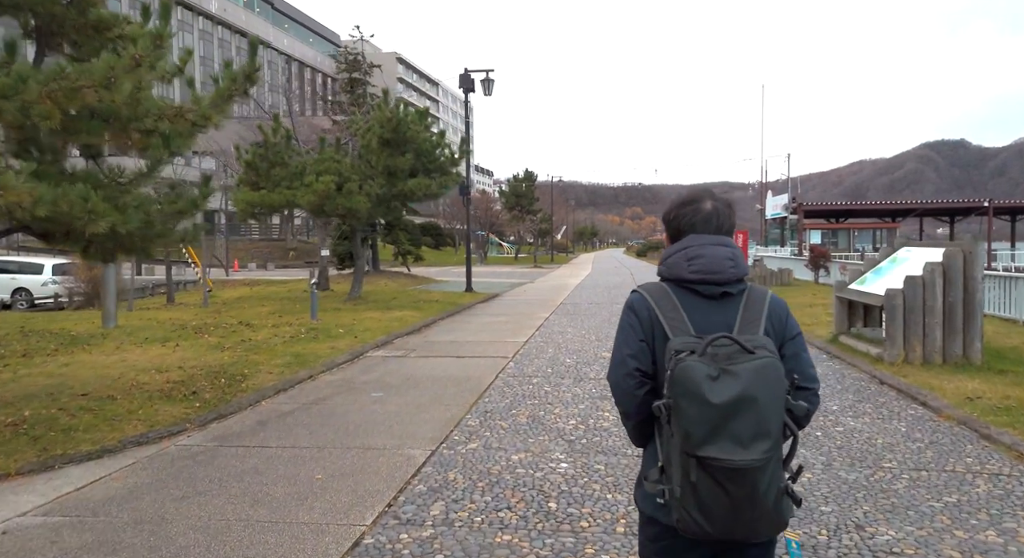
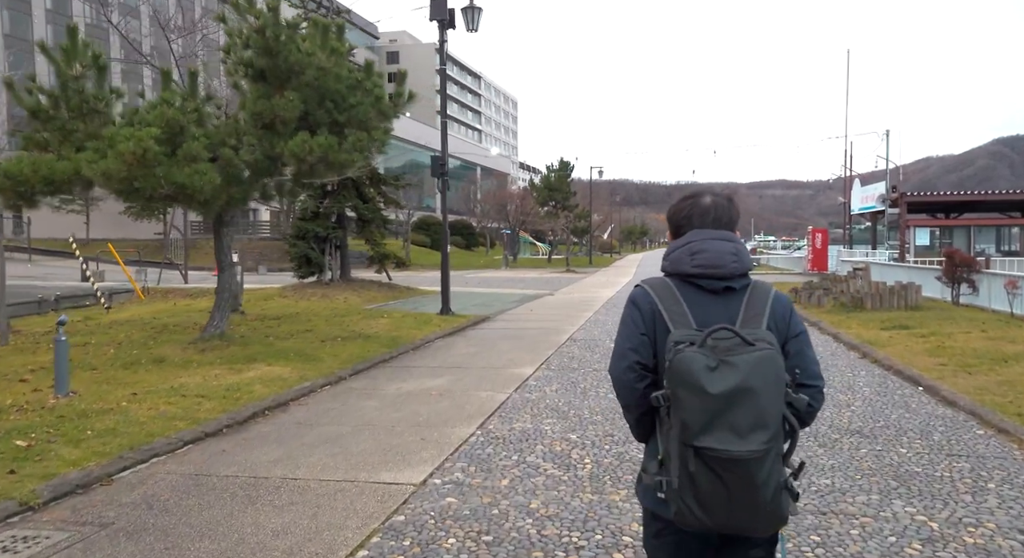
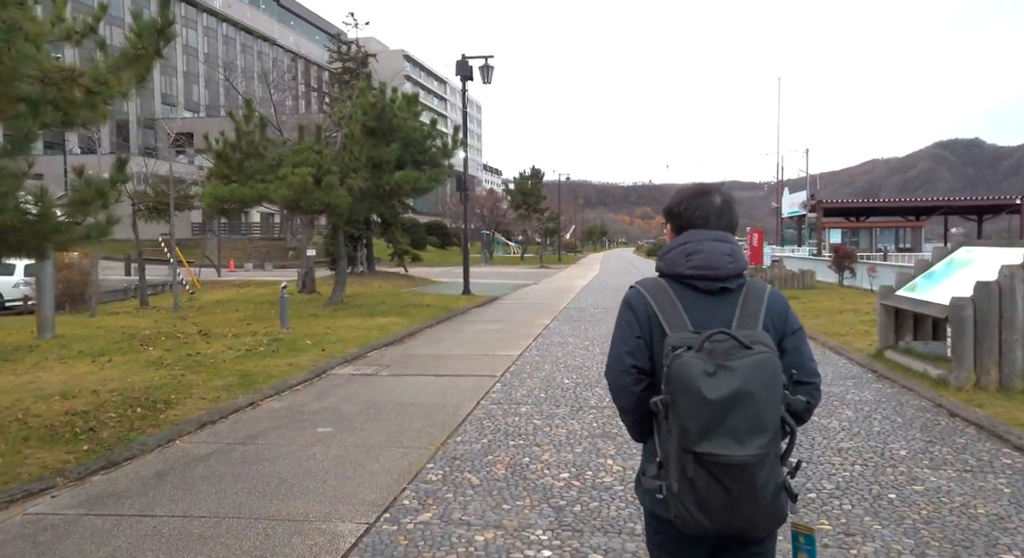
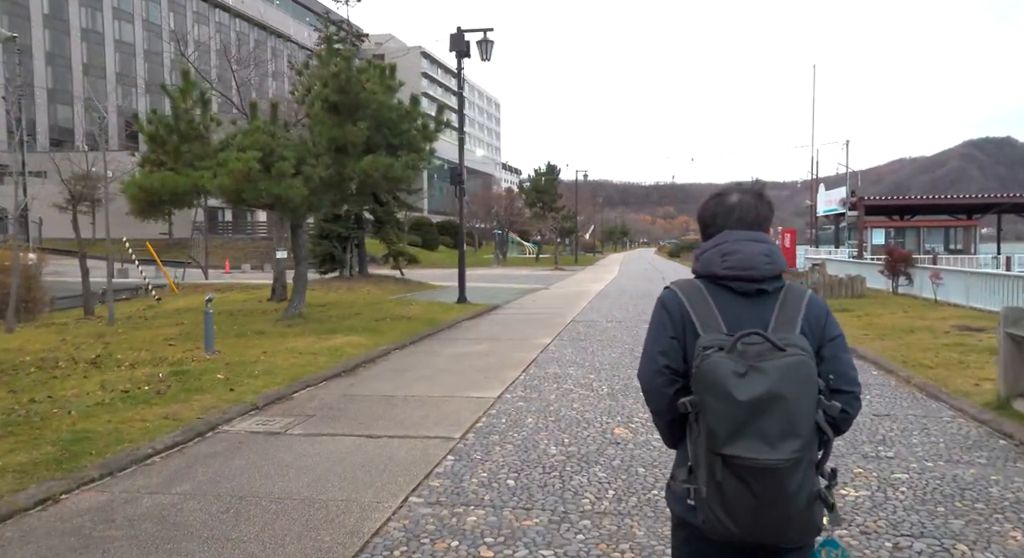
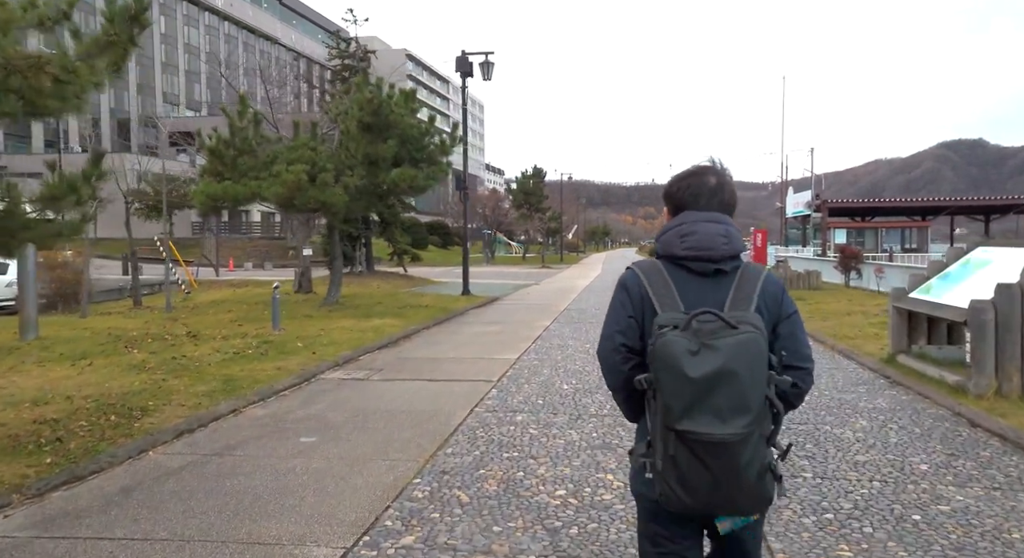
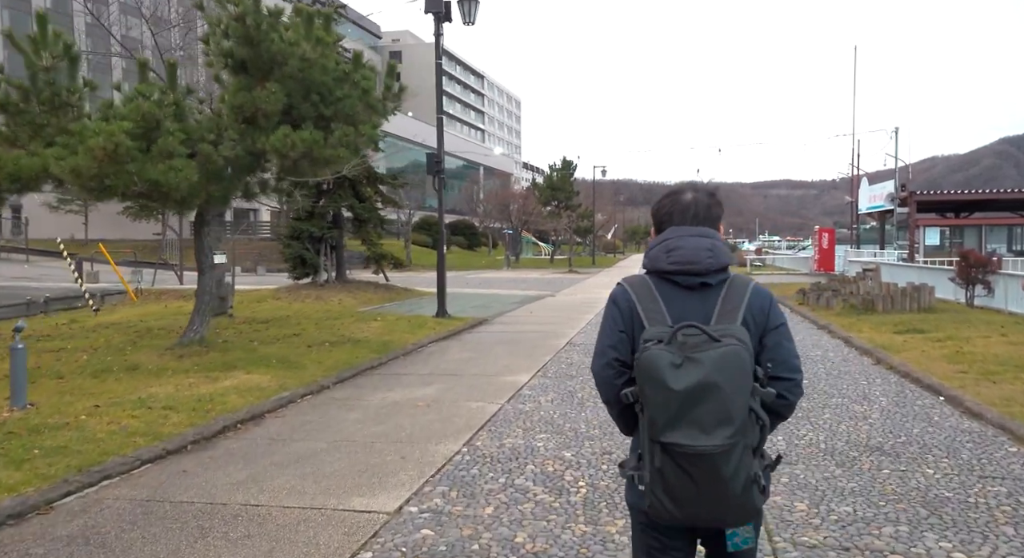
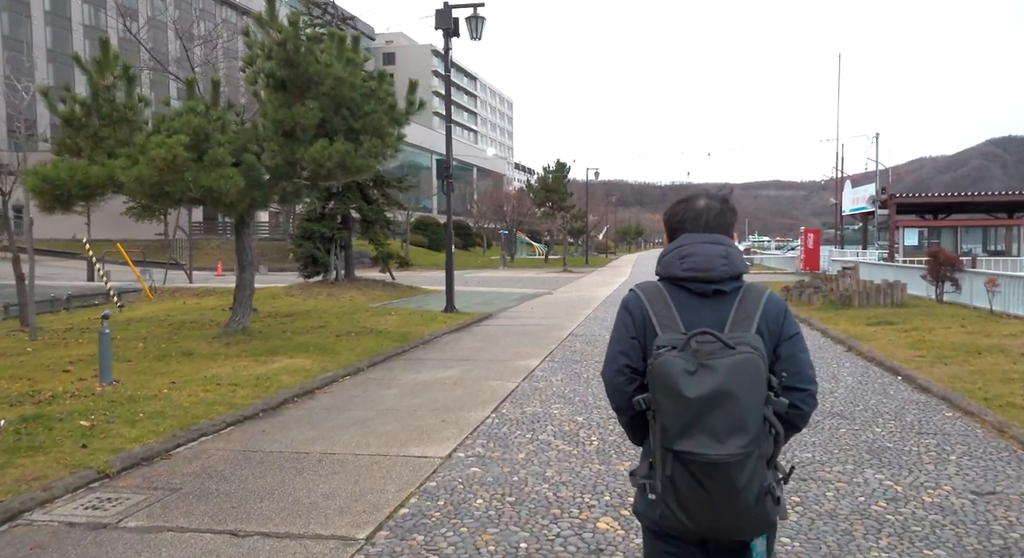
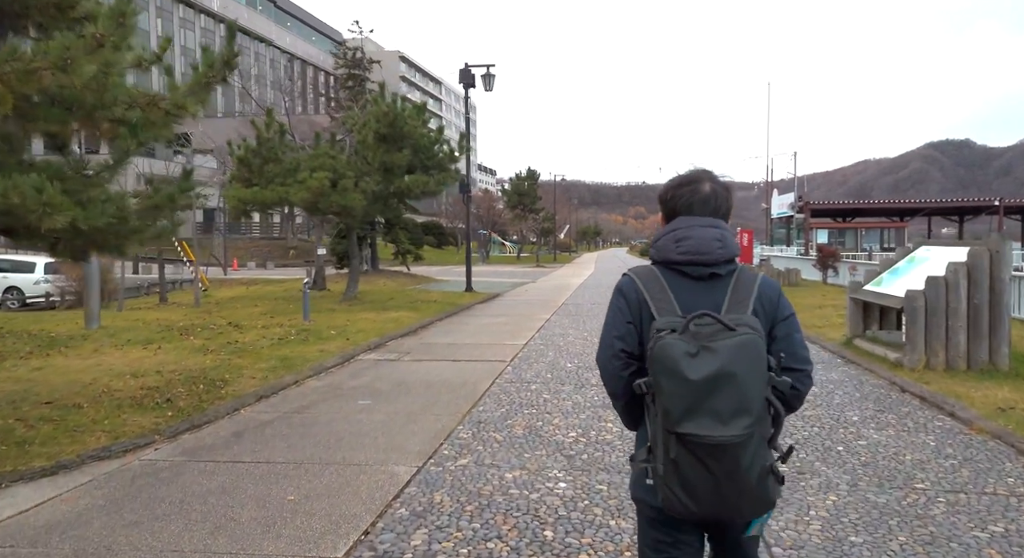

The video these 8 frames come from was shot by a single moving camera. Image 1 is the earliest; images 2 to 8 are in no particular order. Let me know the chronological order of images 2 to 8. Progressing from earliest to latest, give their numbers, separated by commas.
8, 3, 5, 4, 7, 2, 6
